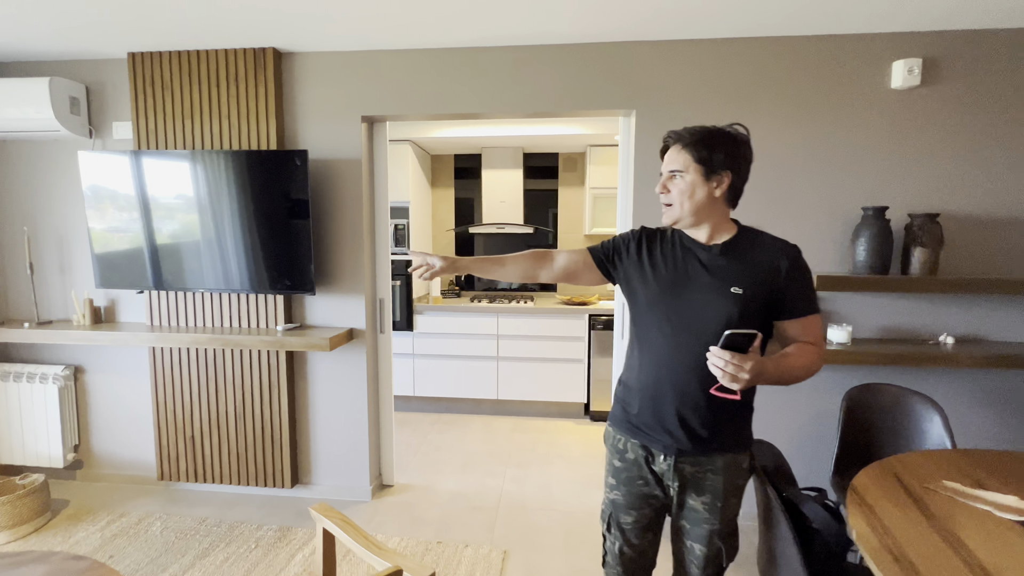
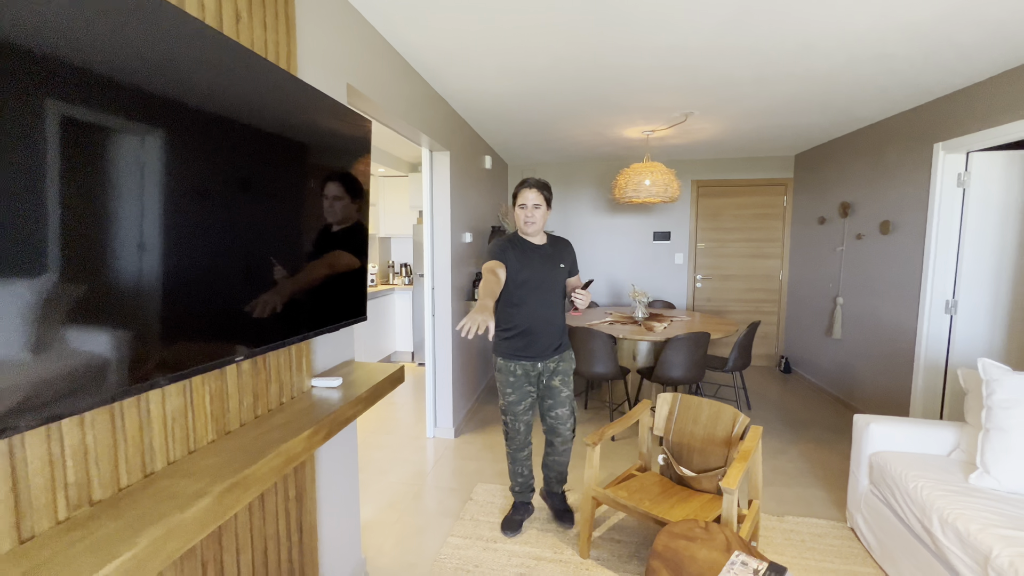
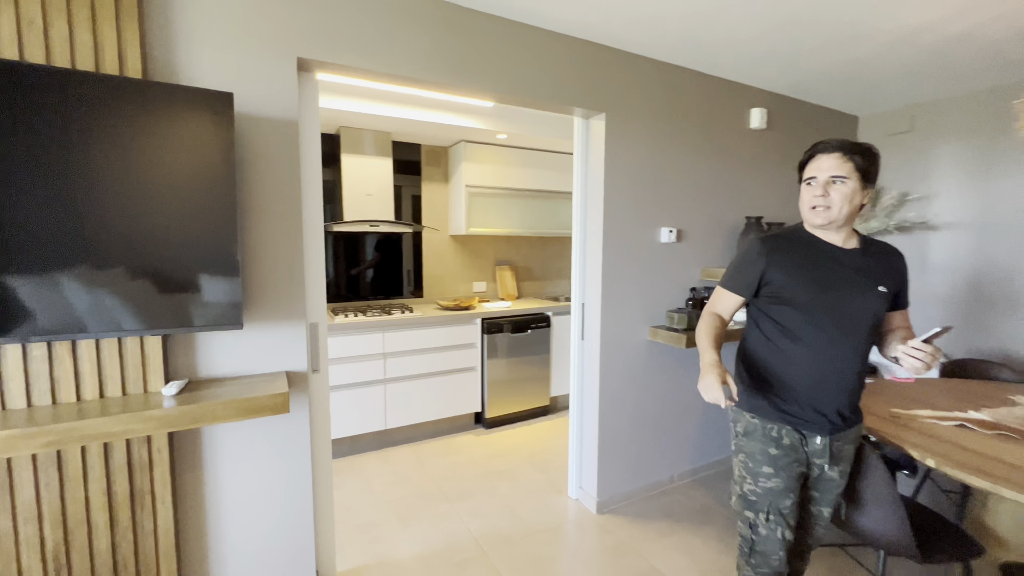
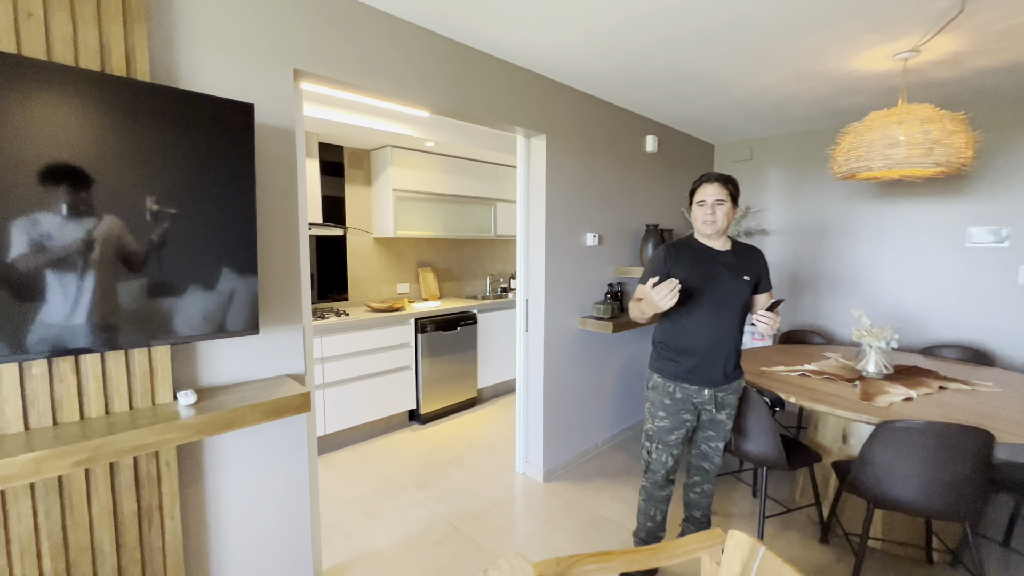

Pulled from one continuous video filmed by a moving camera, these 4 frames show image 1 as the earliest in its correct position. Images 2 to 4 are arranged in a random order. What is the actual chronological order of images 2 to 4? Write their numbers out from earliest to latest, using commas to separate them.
3, 4, 2
